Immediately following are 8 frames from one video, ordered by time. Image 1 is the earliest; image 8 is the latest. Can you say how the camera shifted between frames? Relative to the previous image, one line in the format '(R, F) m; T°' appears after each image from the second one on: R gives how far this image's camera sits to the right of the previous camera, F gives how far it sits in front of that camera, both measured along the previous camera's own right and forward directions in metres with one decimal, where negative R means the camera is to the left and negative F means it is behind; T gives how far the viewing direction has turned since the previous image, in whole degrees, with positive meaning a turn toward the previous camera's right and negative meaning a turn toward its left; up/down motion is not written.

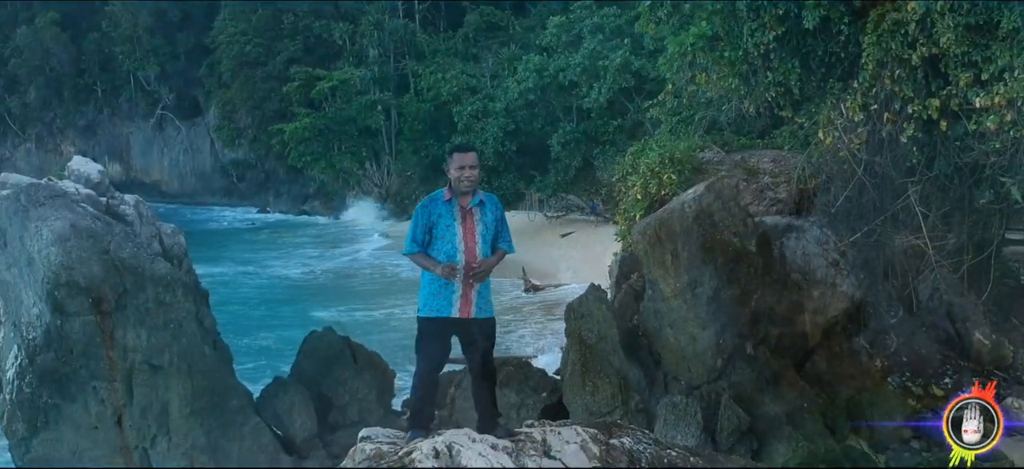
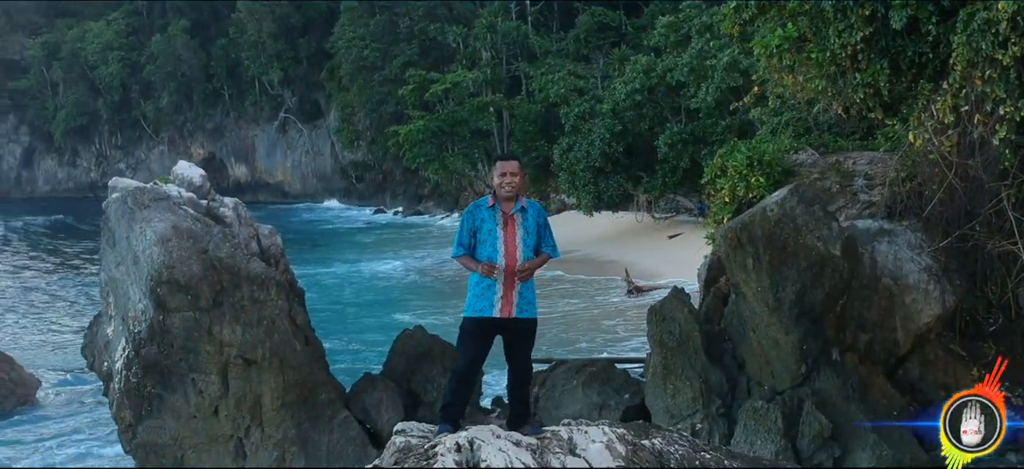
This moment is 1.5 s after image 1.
(+0.3, -0.1) m; -7°
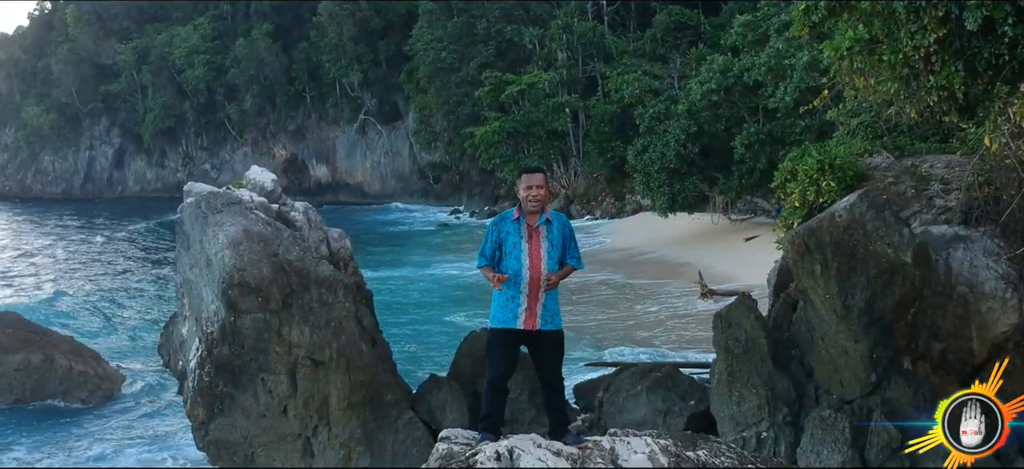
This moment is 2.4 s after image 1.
(+0.1, 0.0) m; -4°
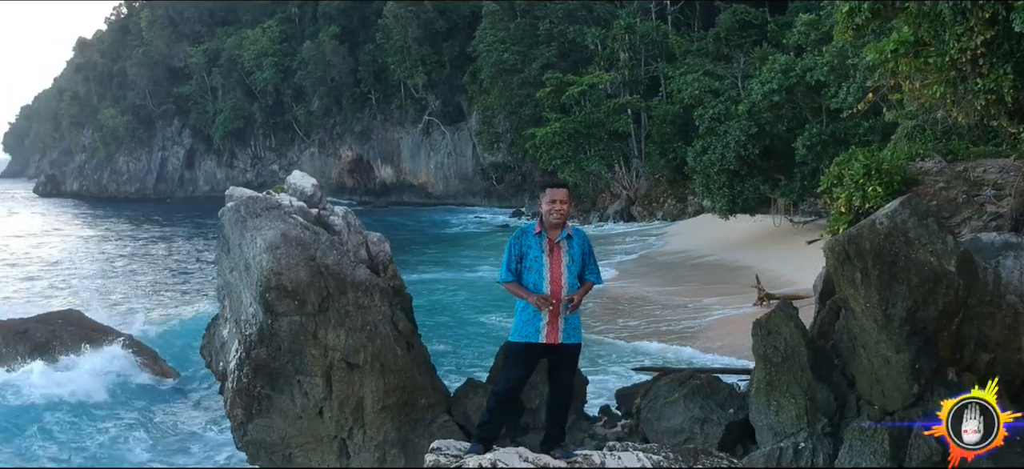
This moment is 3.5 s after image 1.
(+0.3, 0.0) m; -4°
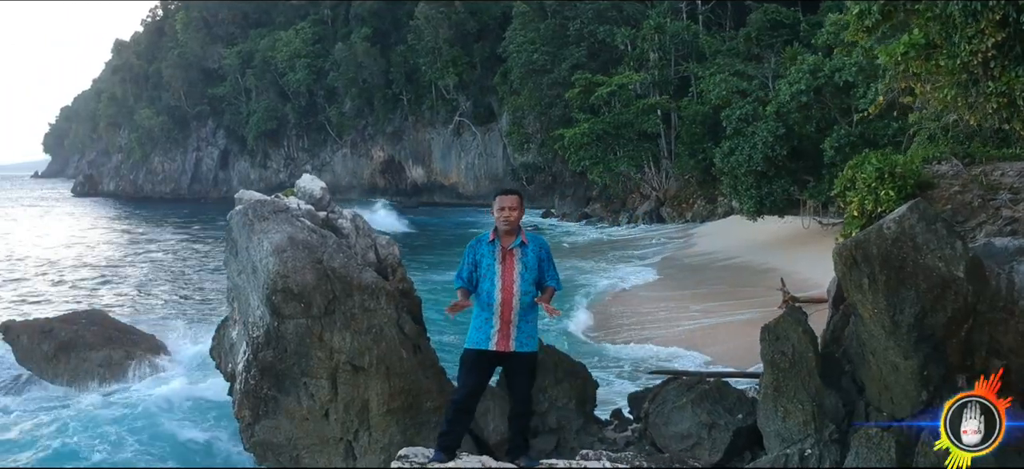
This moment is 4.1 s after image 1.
(+0.2, 0.0) m; -2°
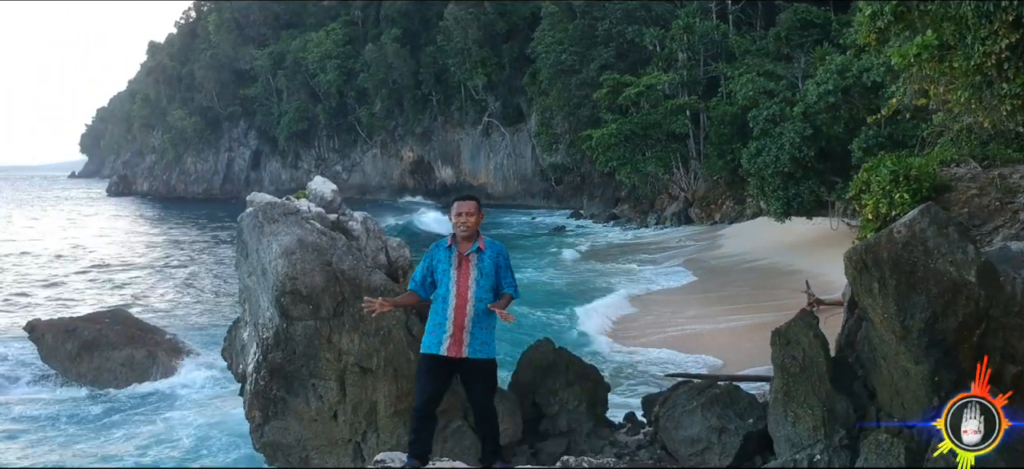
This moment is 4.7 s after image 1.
(+0.2, 0.0) m; -2°
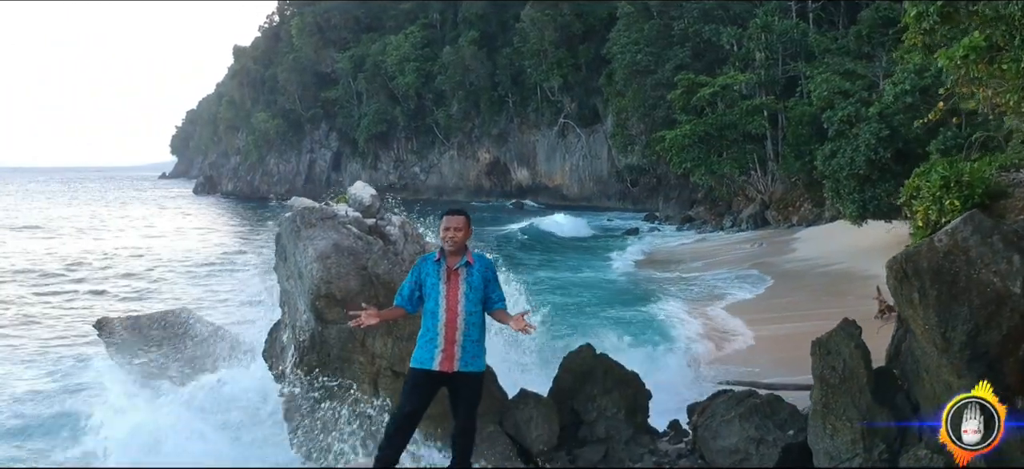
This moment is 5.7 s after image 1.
(+0.4, 0.0) m; -5°
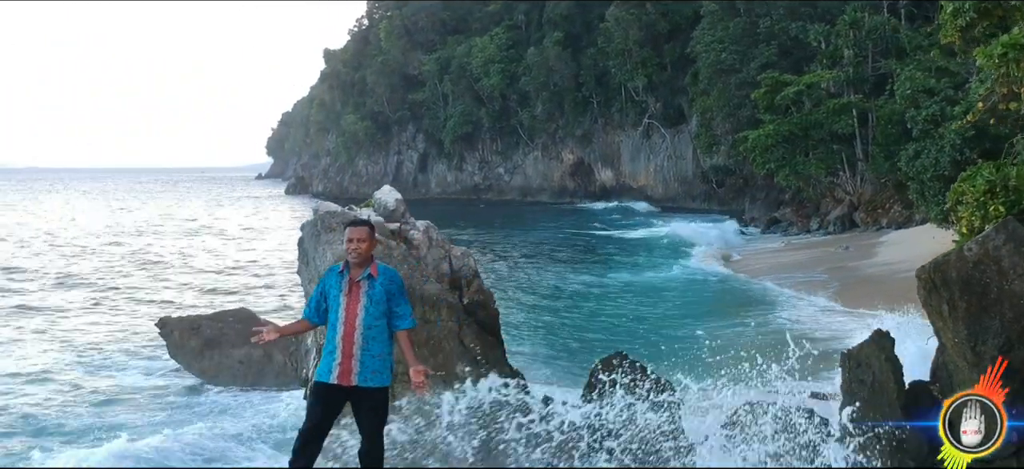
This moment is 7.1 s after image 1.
(+0.6, +0.1) m; -5°
